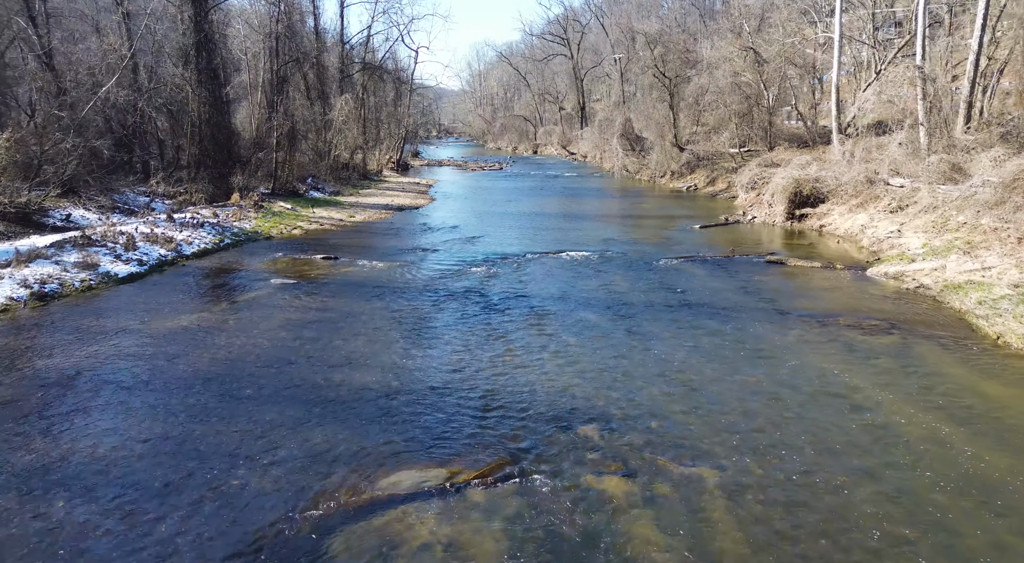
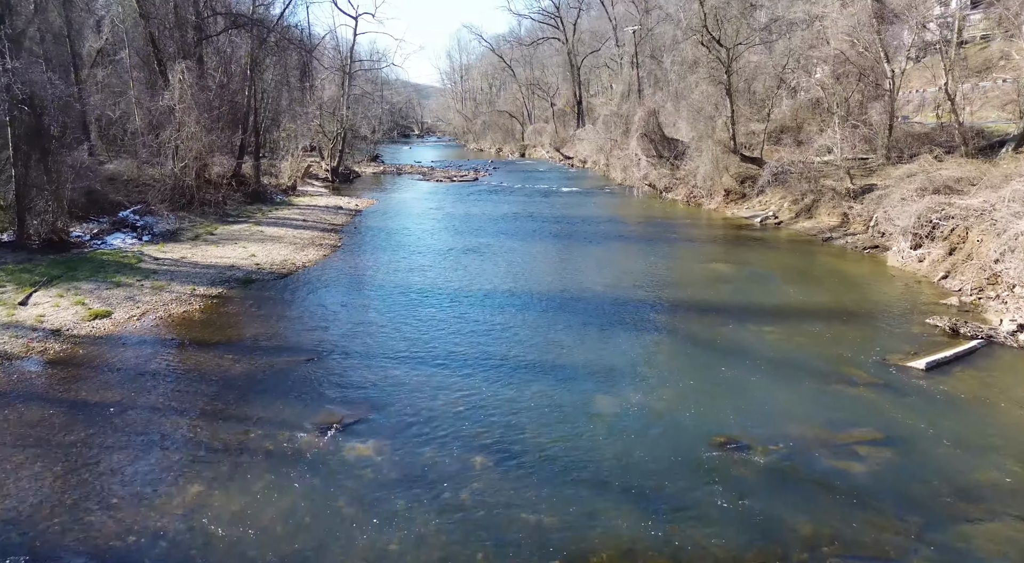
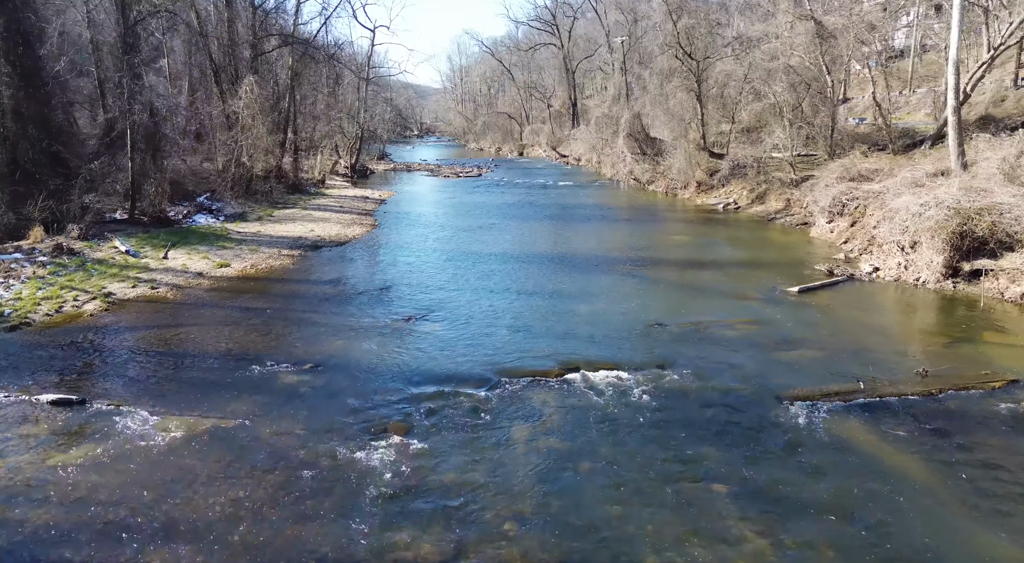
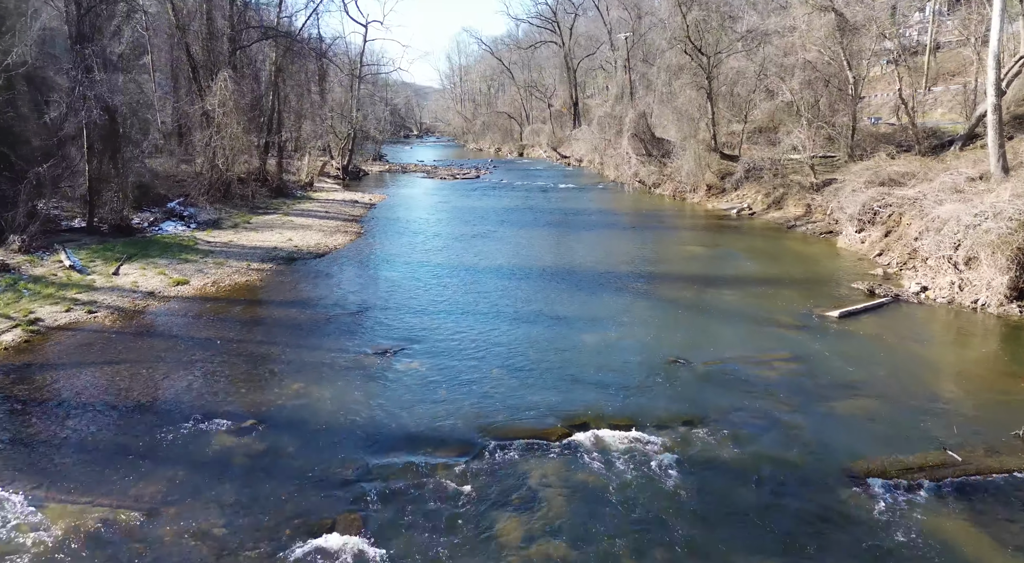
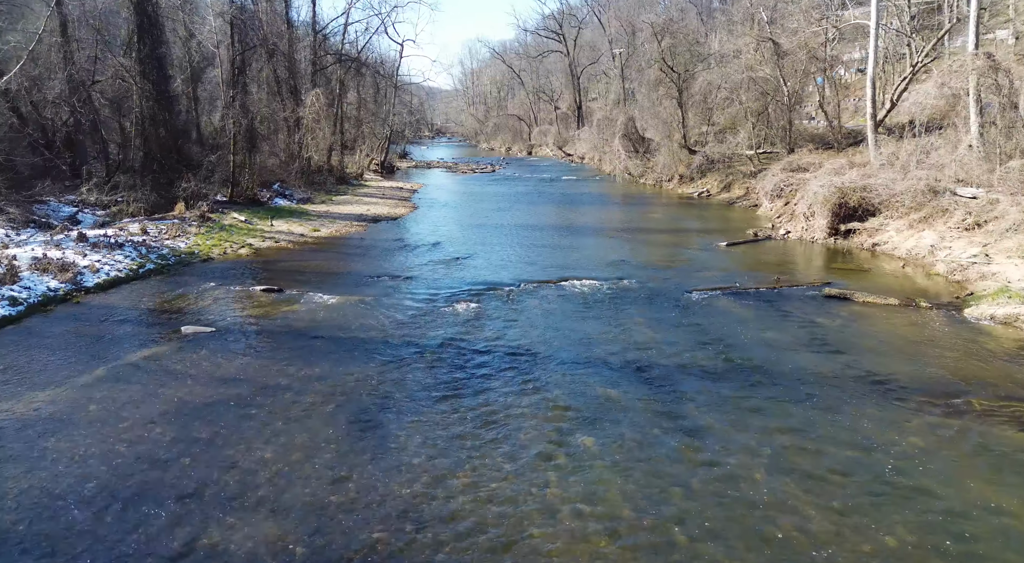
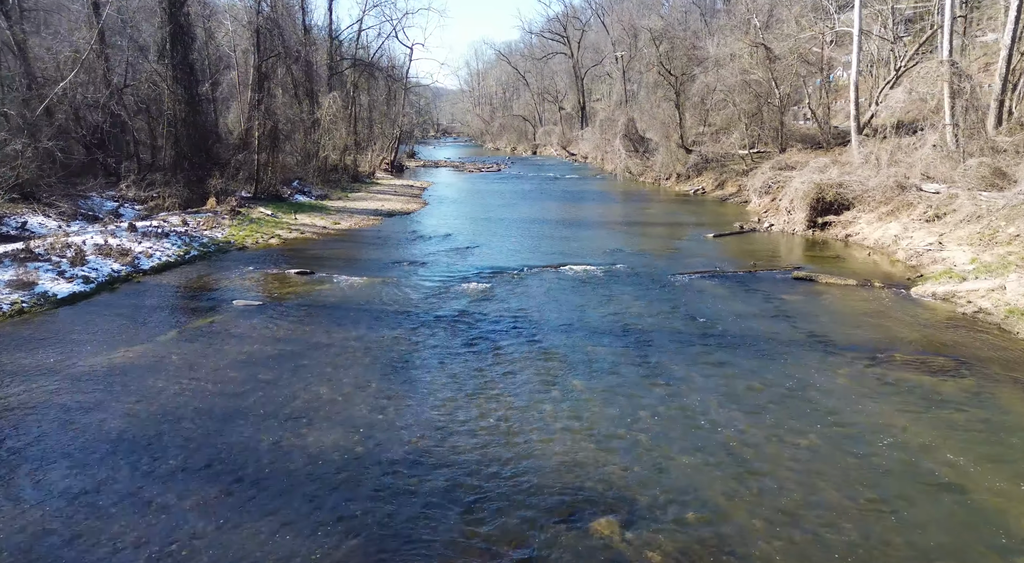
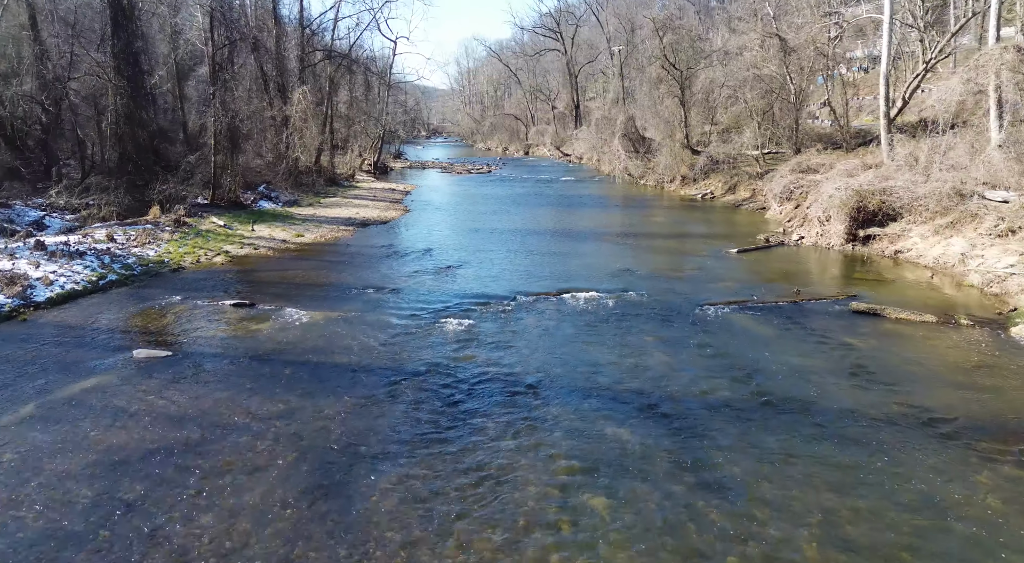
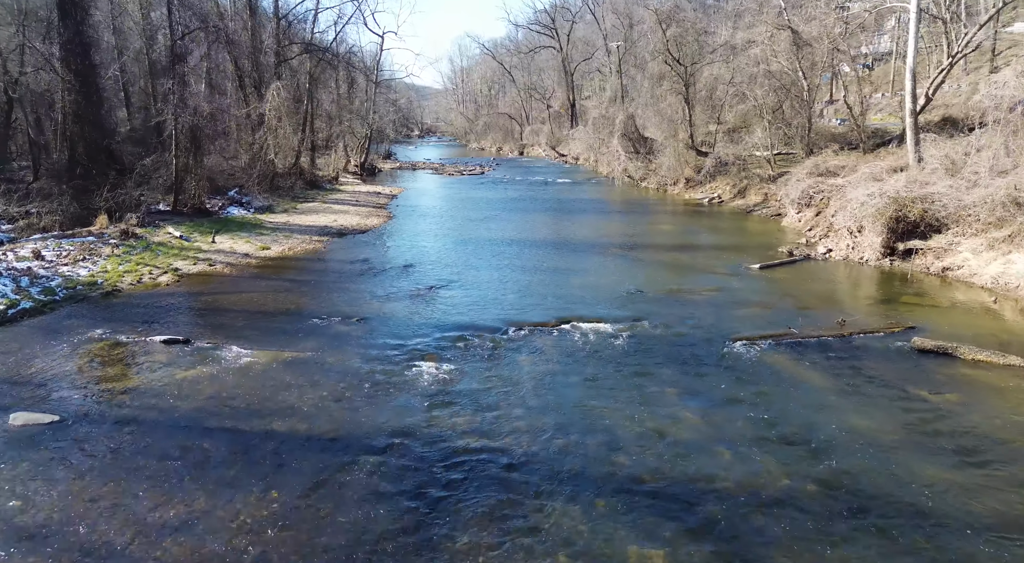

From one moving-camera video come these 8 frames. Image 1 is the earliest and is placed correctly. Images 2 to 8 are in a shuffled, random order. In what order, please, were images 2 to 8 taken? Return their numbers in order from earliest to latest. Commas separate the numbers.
6, 5, 7, 8, 3, 4, 2
